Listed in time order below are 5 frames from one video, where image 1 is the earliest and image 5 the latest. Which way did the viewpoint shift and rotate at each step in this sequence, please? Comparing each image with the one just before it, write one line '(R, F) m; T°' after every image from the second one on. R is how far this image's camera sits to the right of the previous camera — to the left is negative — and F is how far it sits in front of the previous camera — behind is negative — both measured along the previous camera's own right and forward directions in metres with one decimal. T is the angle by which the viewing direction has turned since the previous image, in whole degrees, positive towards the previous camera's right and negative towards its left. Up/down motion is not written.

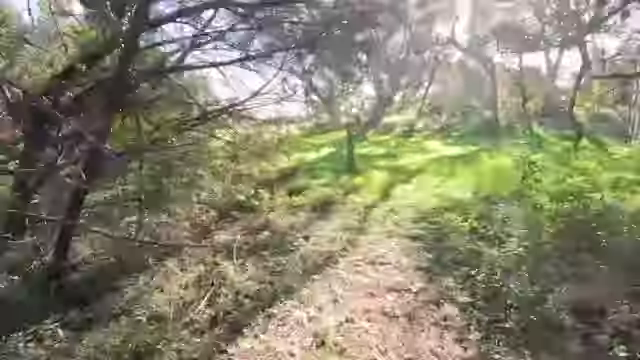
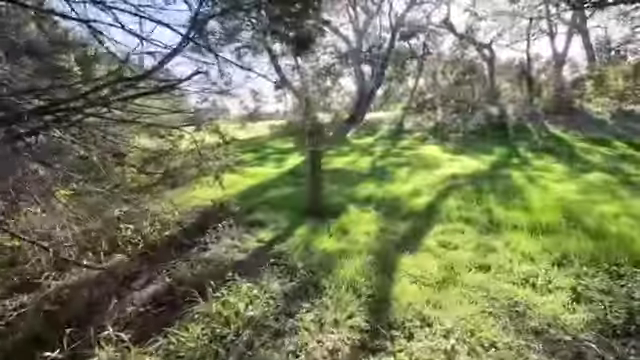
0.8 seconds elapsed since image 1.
(+0.9, +5.2) m; +3°
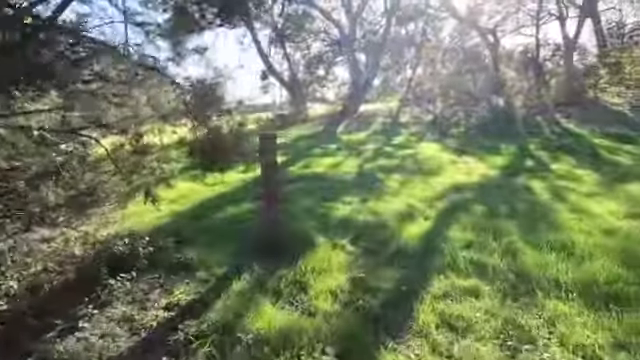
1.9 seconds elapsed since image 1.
(+0.7, +2.2) m; 0°
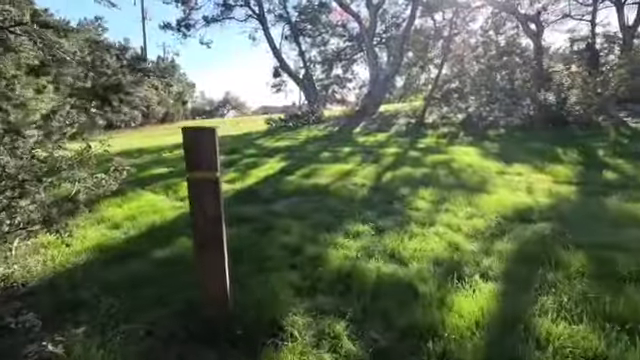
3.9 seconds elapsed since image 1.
(+0.4, +2.6) m; -3°
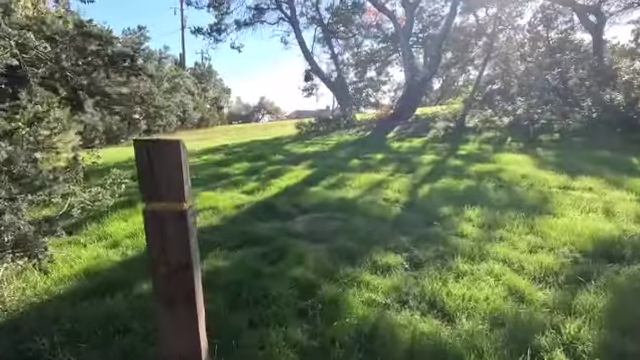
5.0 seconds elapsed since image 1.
(+0.2, +1.0) m; -6°
